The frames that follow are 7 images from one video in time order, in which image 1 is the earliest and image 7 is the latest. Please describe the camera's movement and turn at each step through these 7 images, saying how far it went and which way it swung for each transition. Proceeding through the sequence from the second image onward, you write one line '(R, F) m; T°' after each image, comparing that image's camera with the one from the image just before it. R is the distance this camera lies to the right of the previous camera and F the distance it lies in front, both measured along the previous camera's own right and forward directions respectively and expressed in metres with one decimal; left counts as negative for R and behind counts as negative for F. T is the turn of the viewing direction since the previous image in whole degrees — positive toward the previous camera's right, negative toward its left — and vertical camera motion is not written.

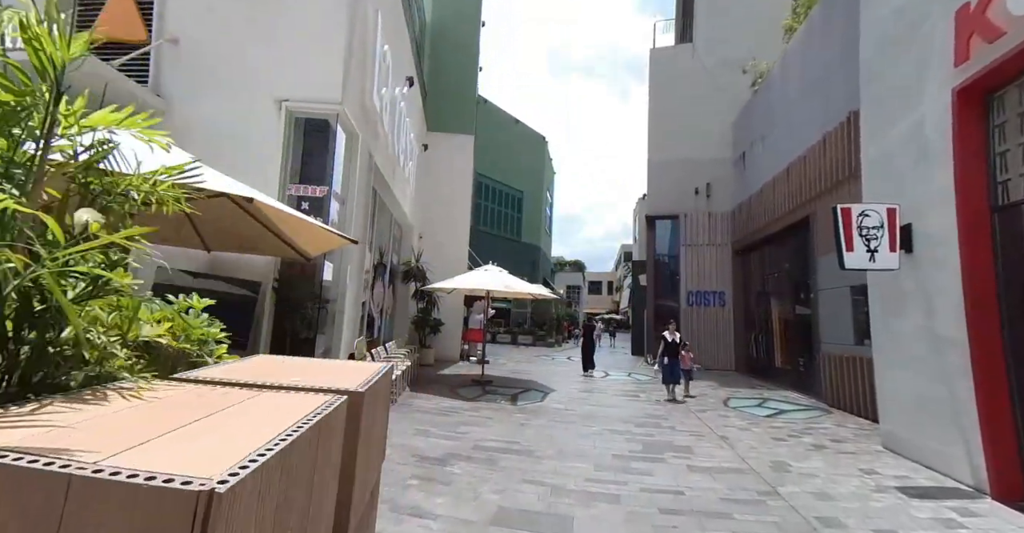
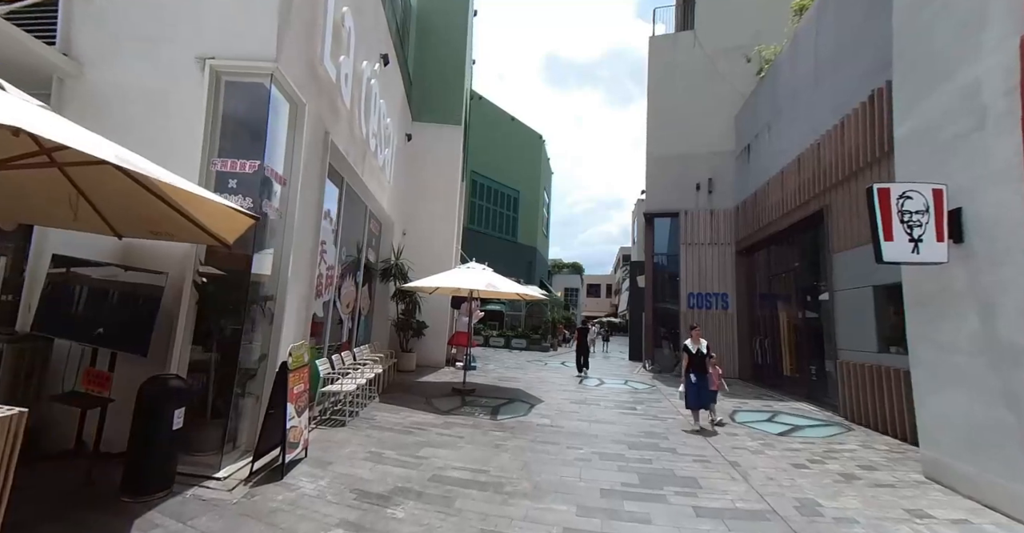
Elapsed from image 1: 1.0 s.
(+0.3, +0.9) m; 0°
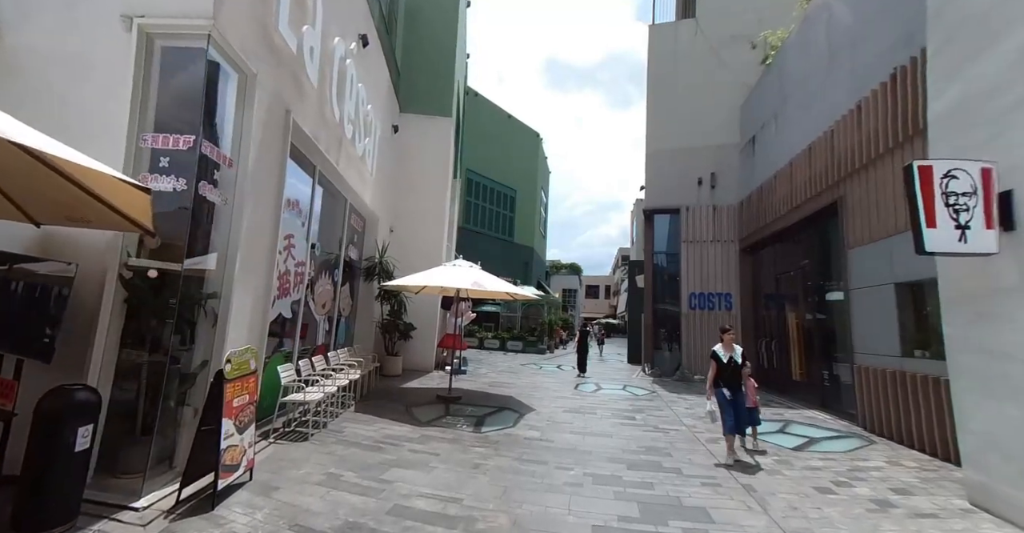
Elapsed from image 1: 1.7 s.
(+0.2, +0.6) m; 0°
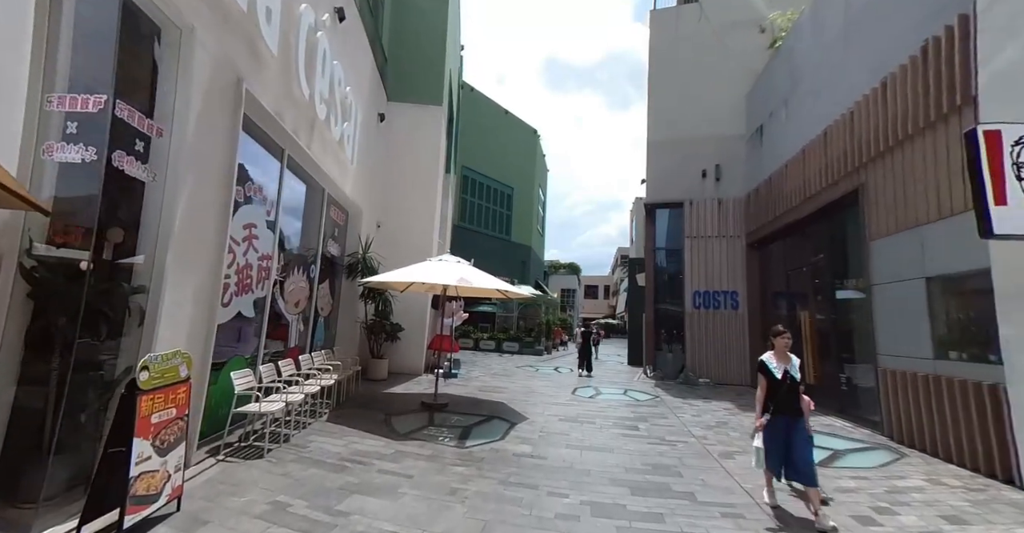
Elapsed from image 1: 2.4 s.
(+0.1, +0.7) m; 0°
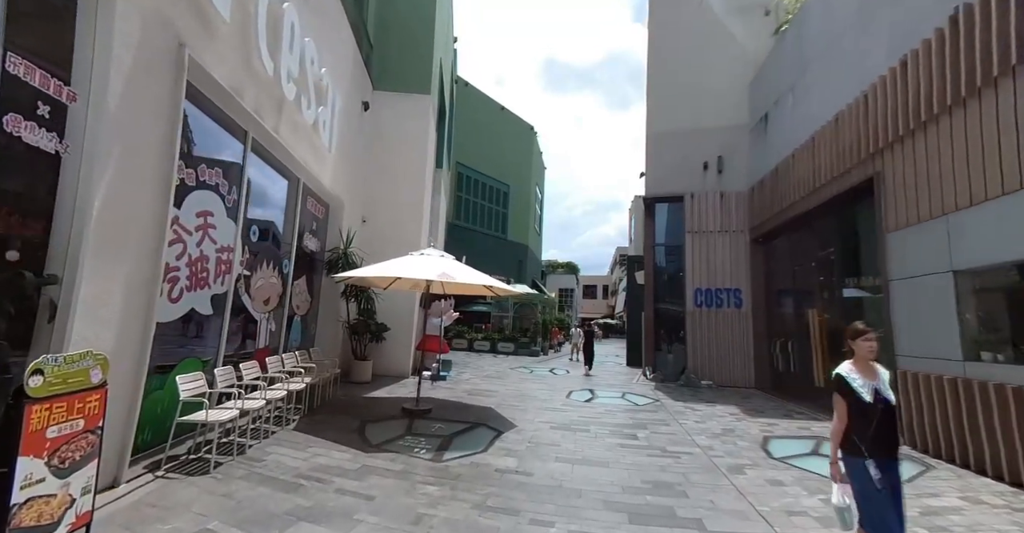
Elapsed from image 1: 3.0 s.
(+0.2, +0.6) m; 0°
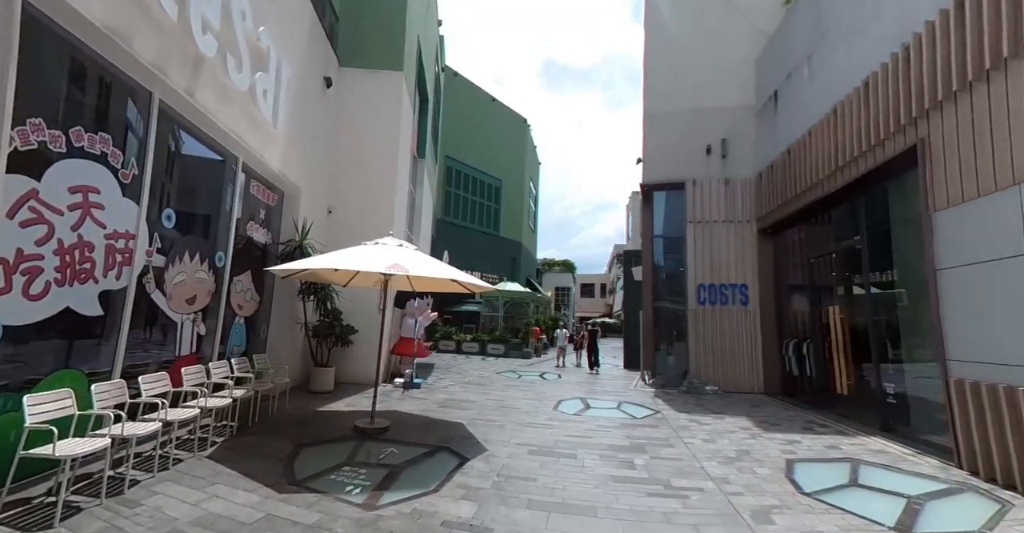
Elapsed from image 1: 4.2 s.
(+0.4, +1.1) m; 0°
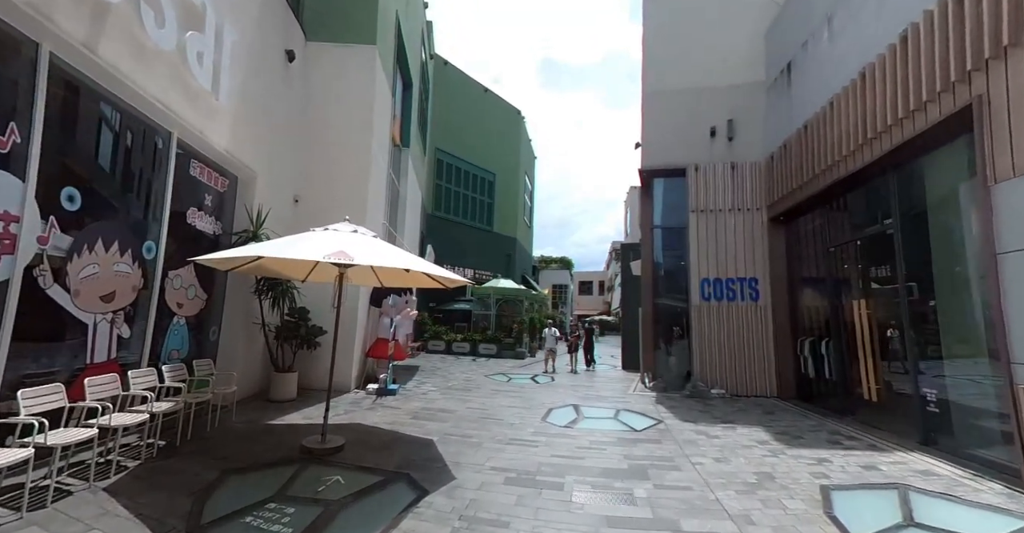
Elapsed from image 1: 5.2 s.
(+0.3, +0.9) m; 0°
